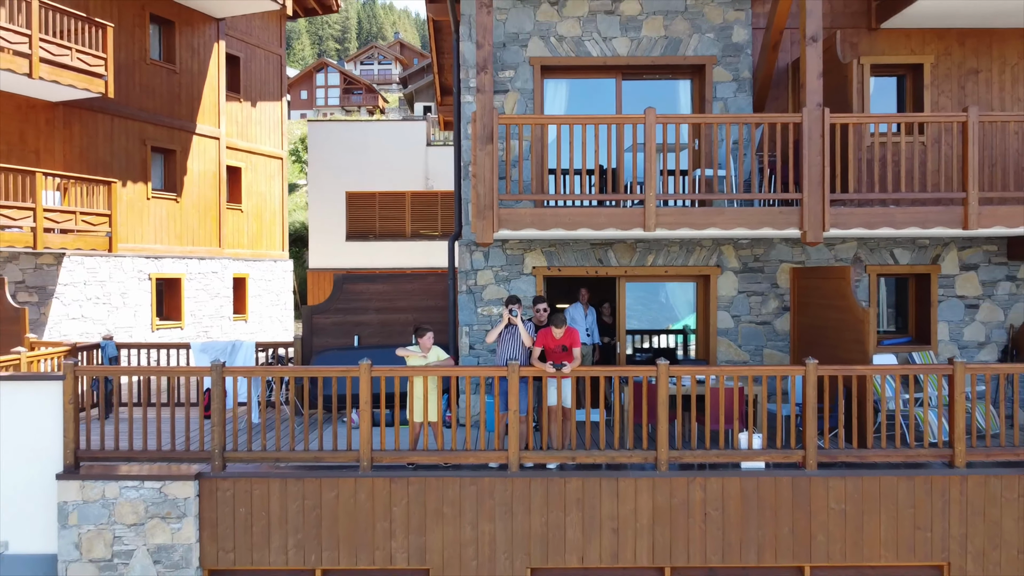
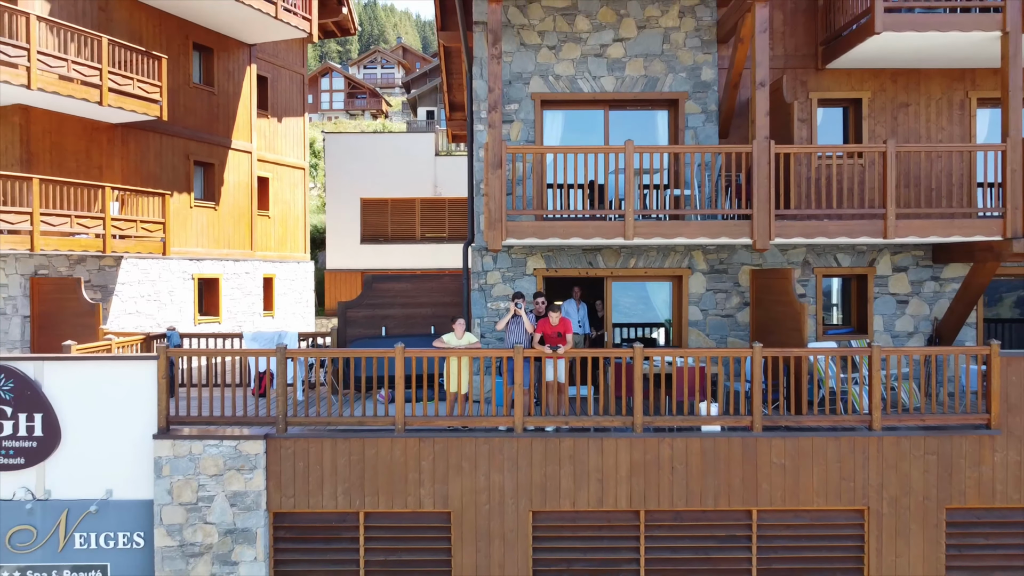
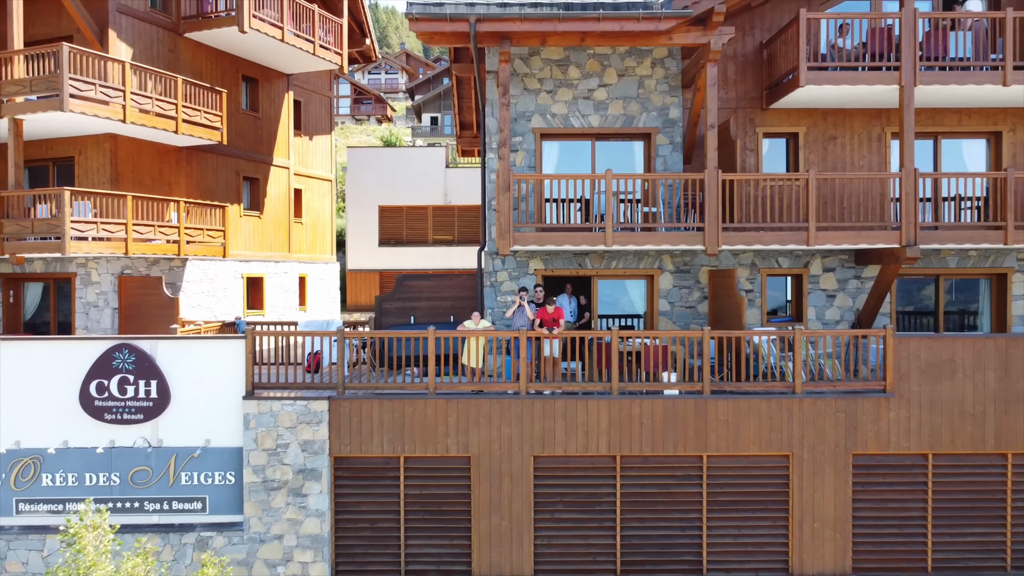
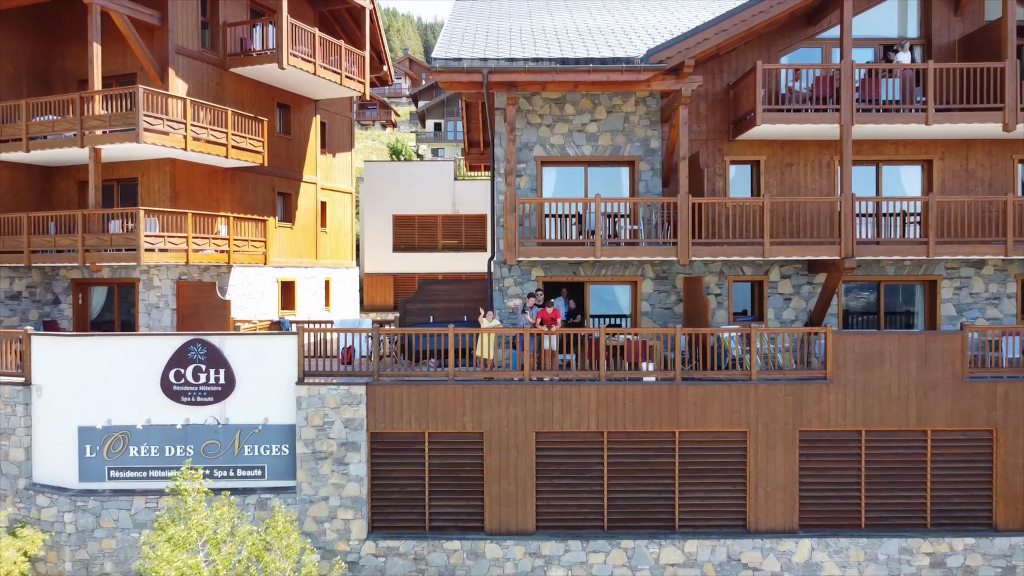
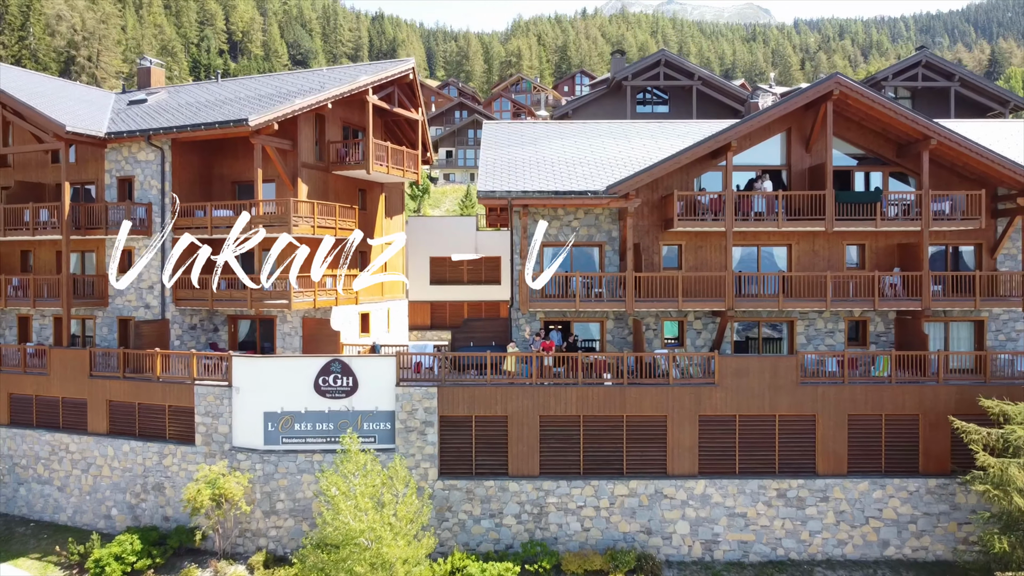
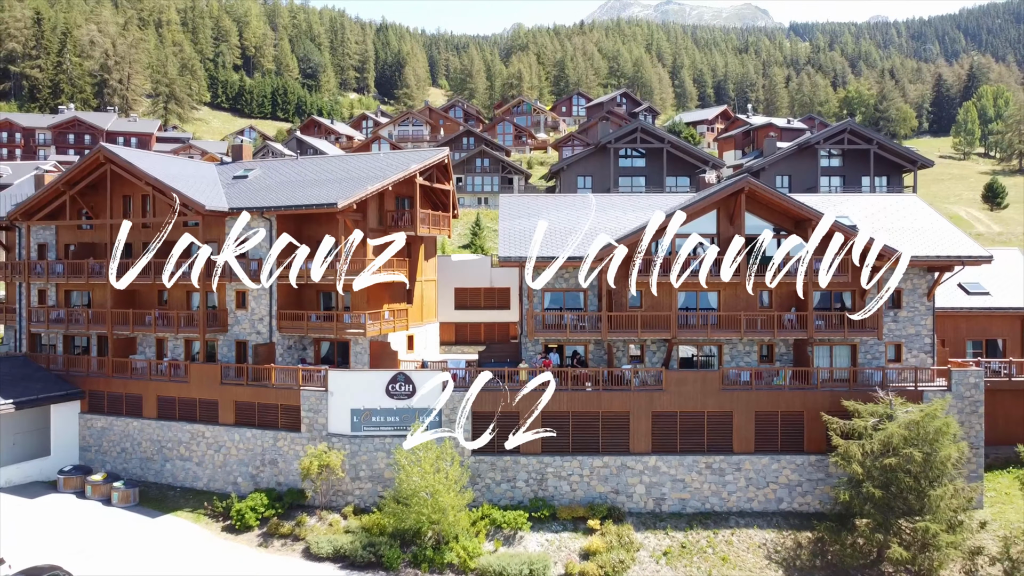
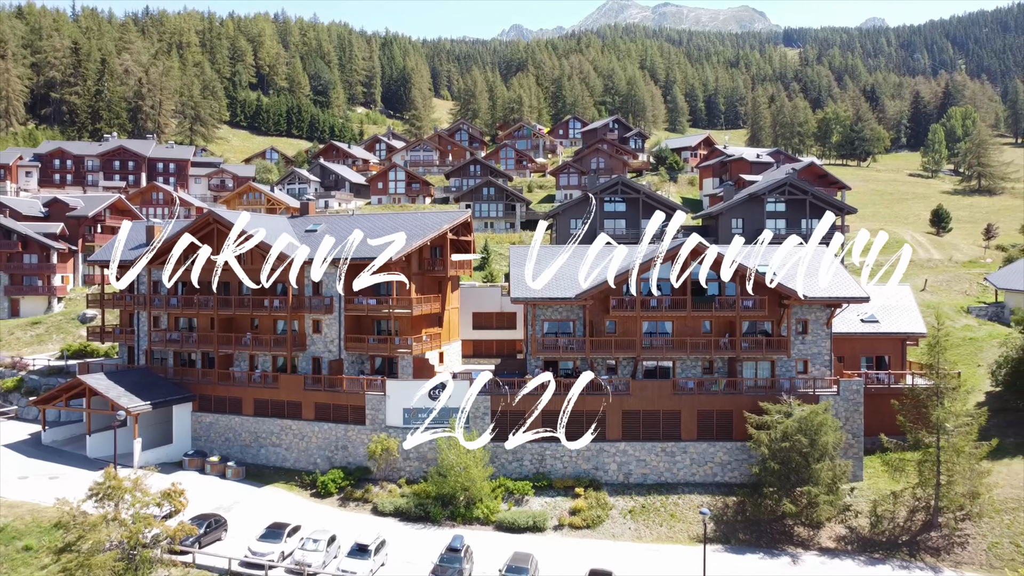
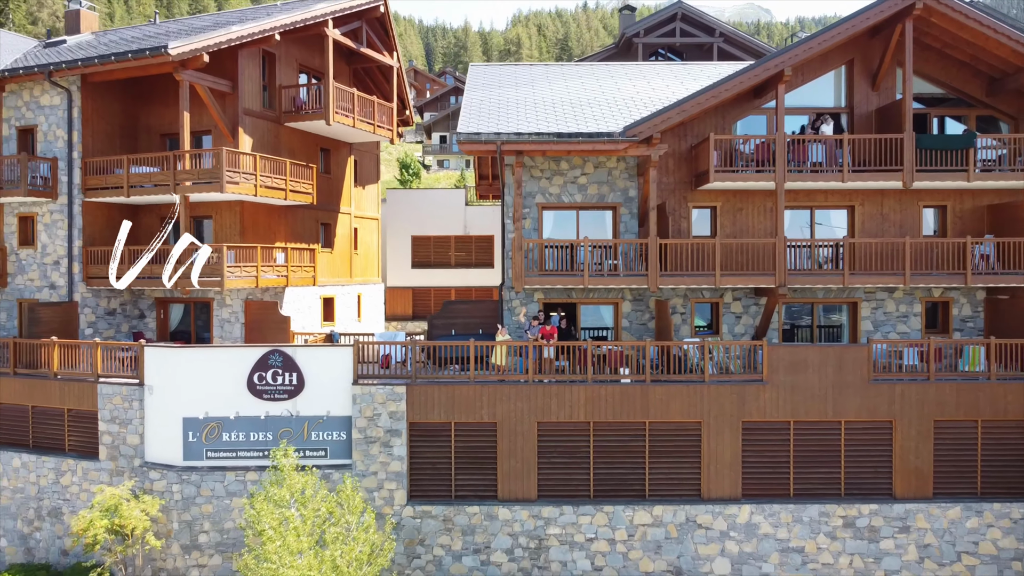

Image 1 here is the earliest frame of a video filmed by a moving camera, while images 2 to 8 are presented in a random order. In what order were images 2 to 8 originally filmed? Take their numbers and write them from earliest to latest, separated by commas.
2, 3, 4, 8, 5, 6, 7
